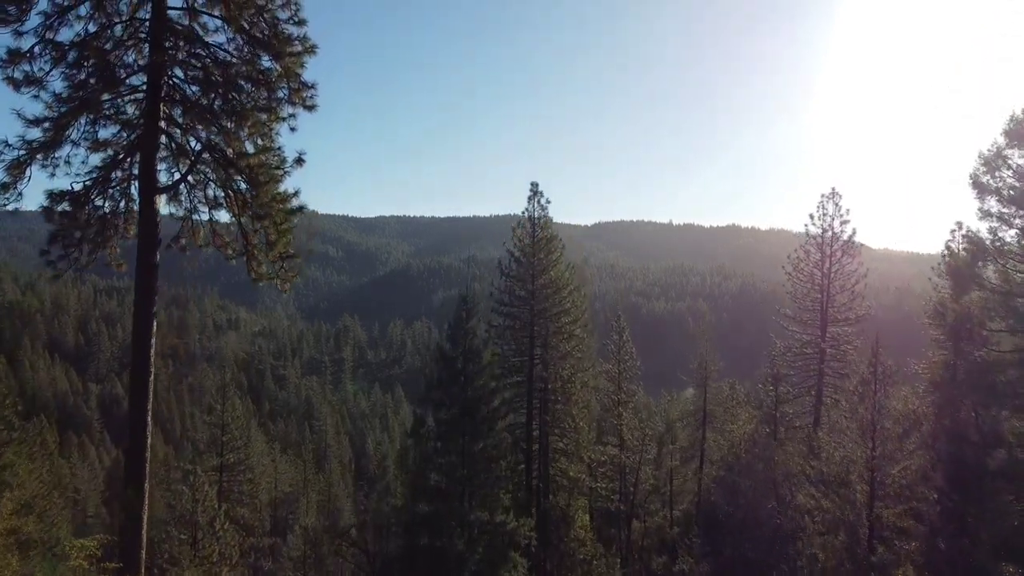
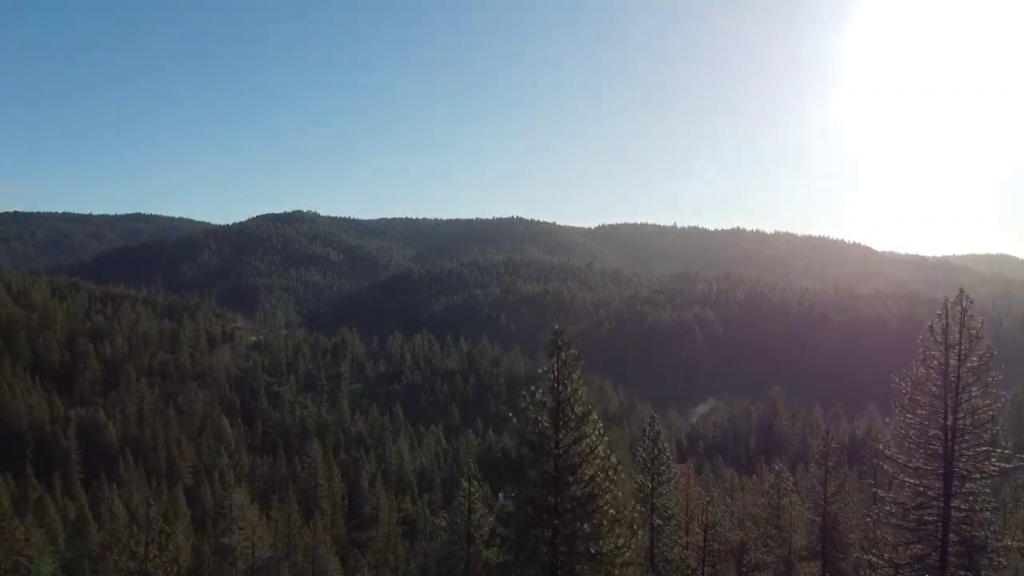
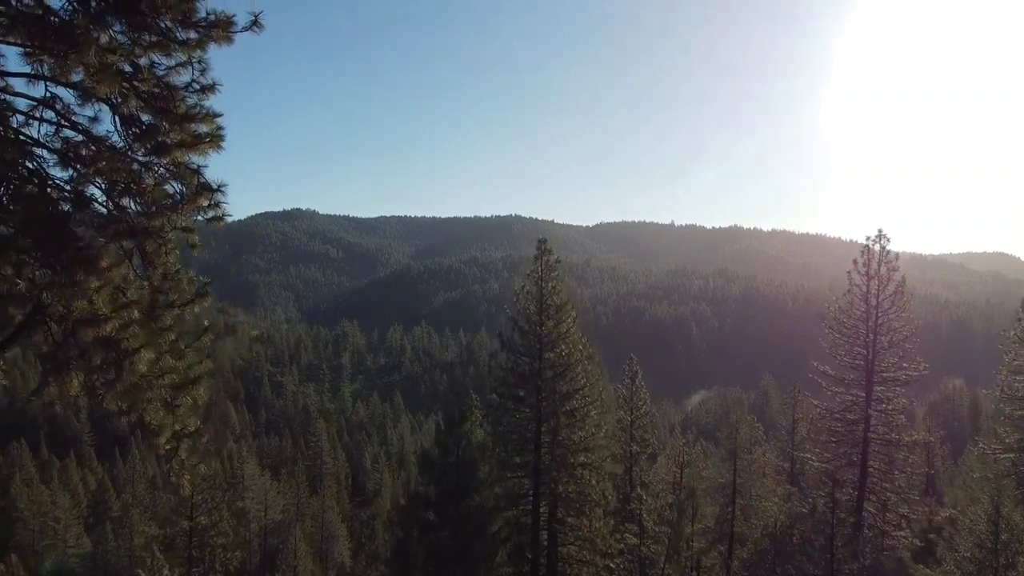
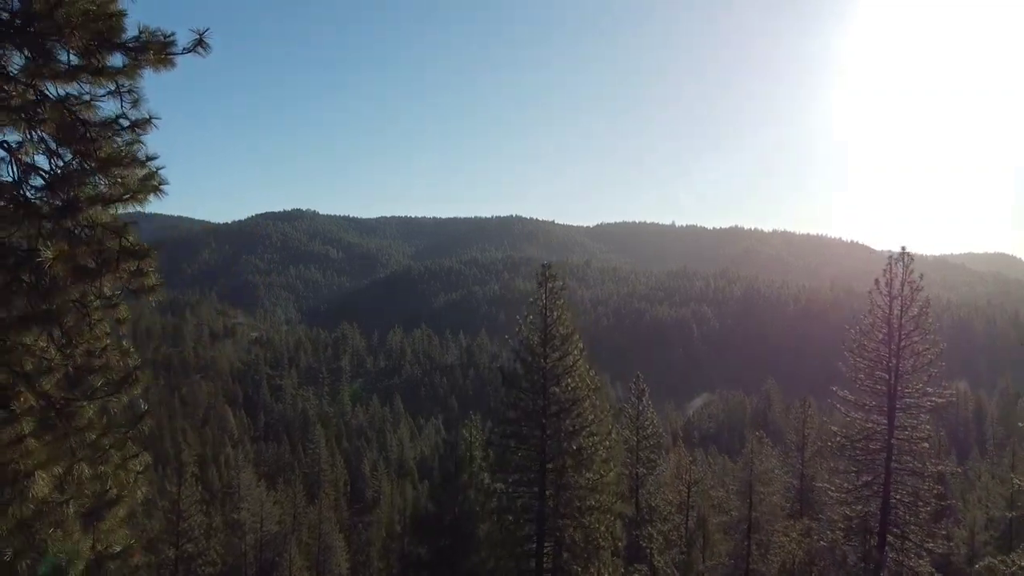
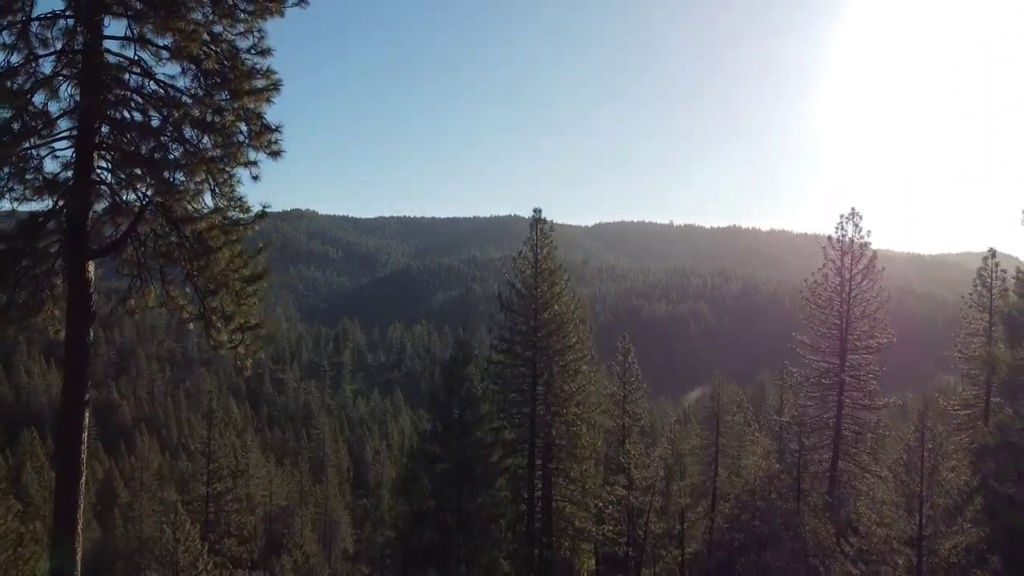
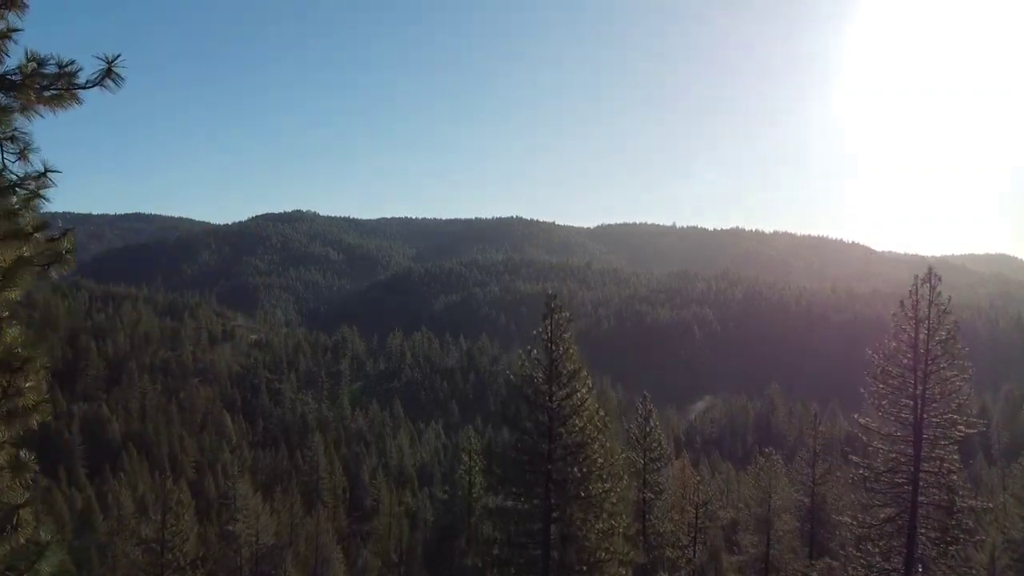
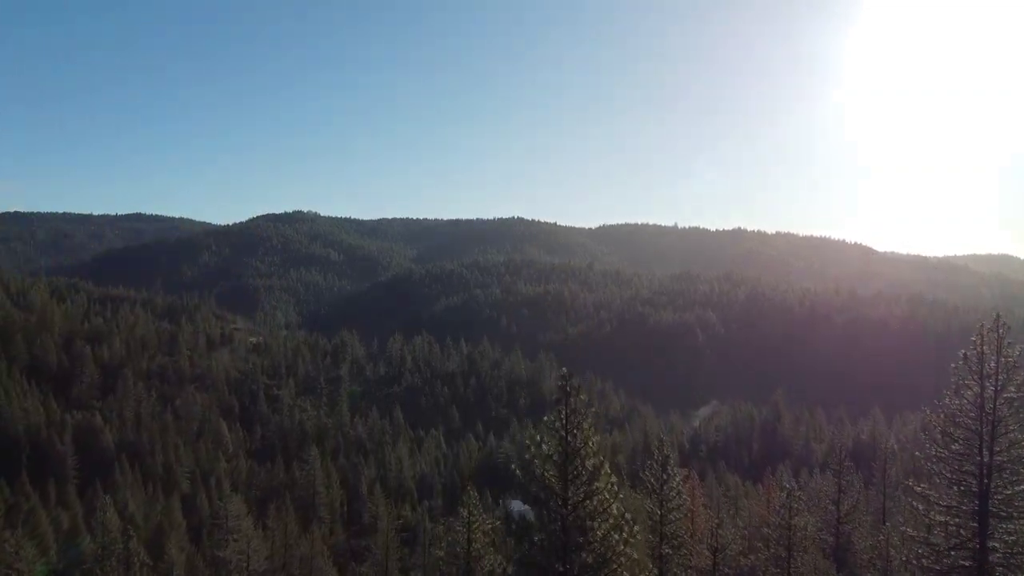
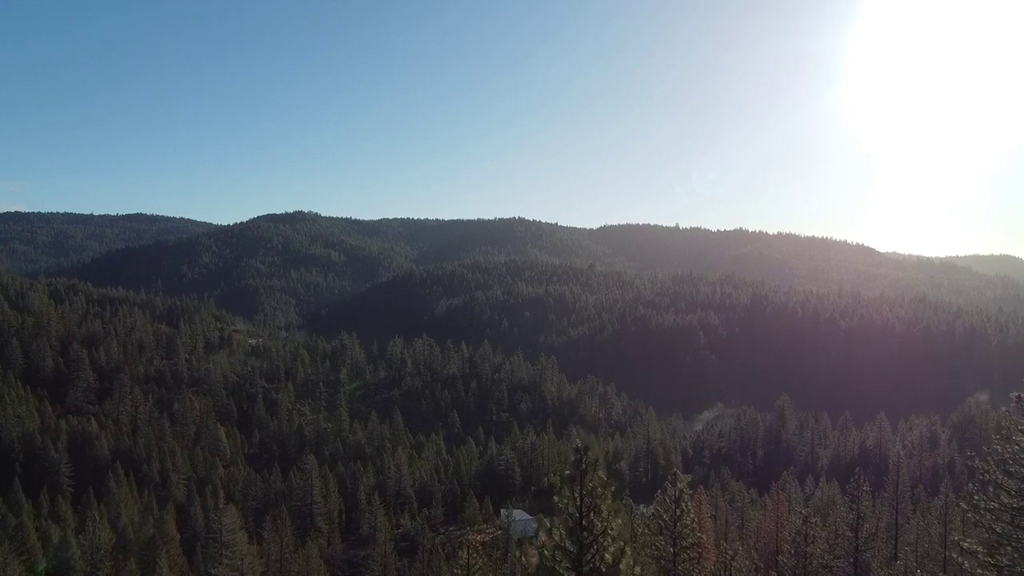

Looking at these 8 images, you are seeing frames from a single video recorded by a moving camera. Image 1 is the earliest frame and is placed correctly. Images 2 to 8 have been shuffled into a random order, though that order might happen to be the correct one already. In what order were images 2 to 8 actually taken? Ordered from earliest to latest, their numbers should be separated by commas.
5, 3, 4, 6, 2, 7, 8
